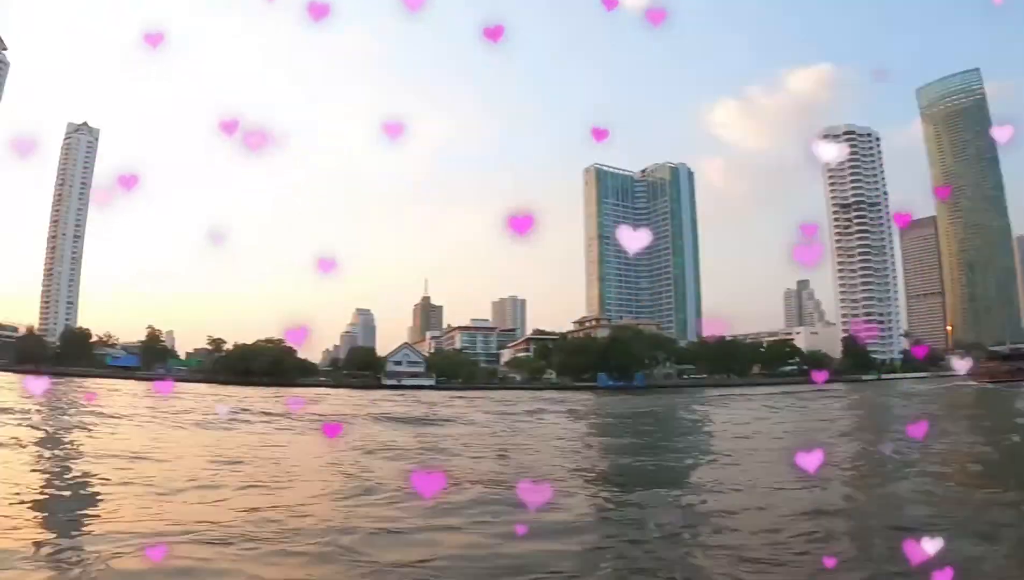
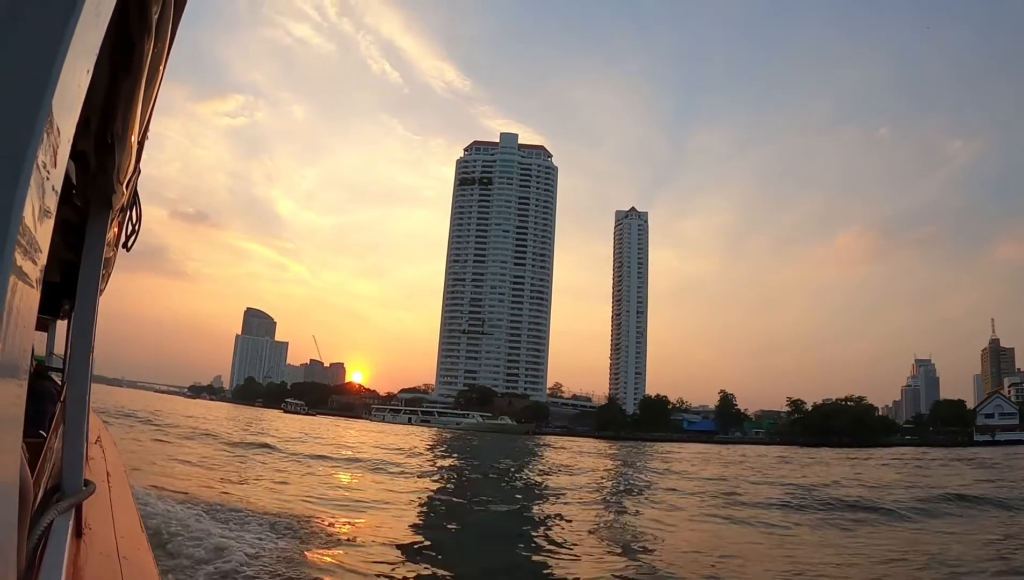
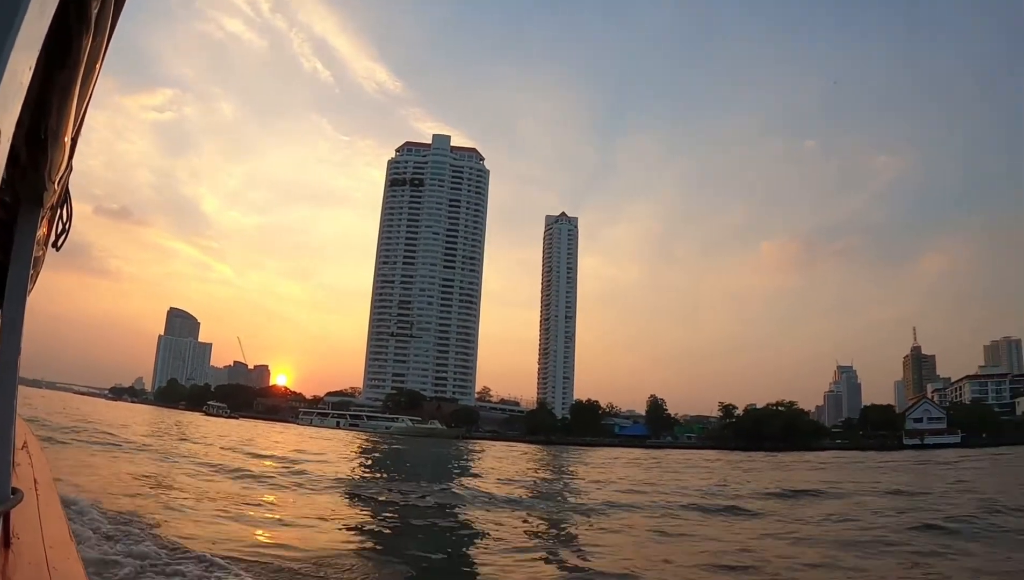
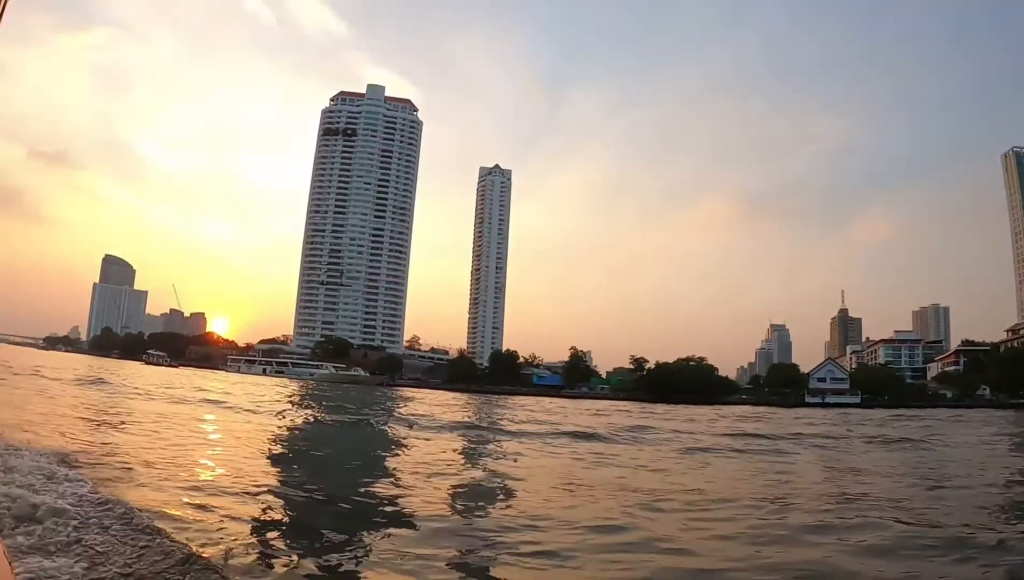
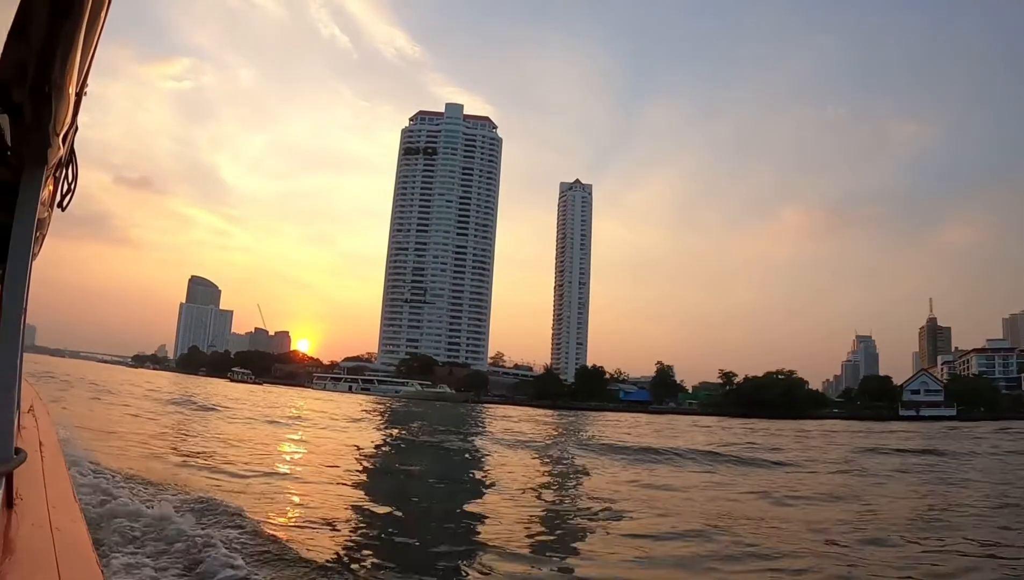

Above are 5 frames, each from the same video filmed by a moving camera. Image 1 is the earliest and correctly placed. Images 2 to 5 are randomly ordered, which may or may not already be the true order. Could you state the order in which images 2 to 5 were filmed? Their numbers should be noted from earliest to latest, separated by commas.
4, 5, 2, 3
